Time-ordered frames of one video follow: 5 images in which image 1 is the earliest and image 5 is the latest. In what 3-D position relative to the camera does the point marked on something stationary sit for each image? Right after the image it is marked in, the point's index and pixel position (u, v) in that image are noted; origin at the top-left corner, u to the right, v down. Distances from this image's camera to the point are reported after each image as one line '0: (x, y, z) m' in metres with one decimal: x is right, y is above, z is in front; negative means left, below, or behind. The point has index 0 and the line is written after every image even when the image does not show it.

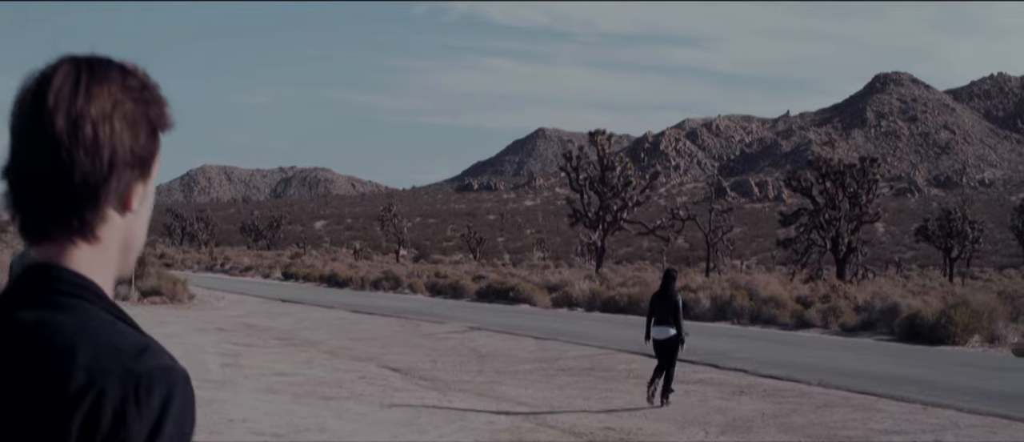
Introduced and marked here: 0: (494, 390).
0: (-0.3, -2.2, +14.6) m
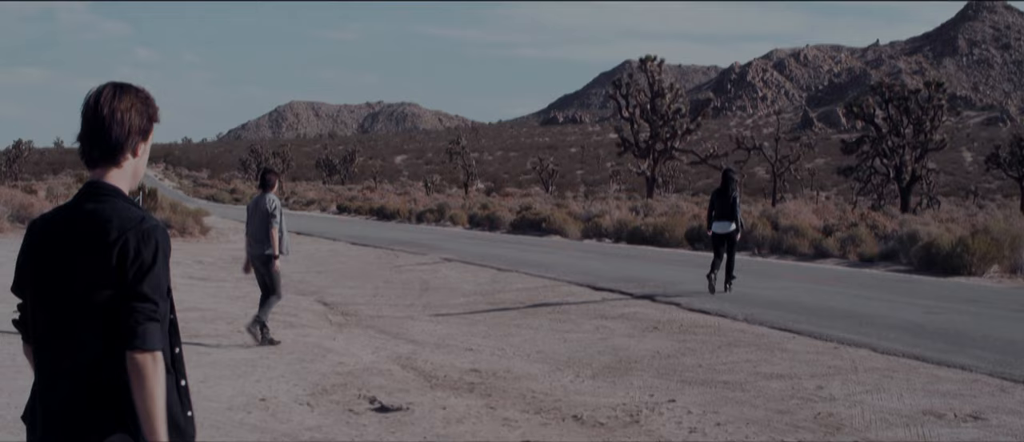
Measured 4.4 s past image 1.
0: (-1.3, -1.2, +13.4) m
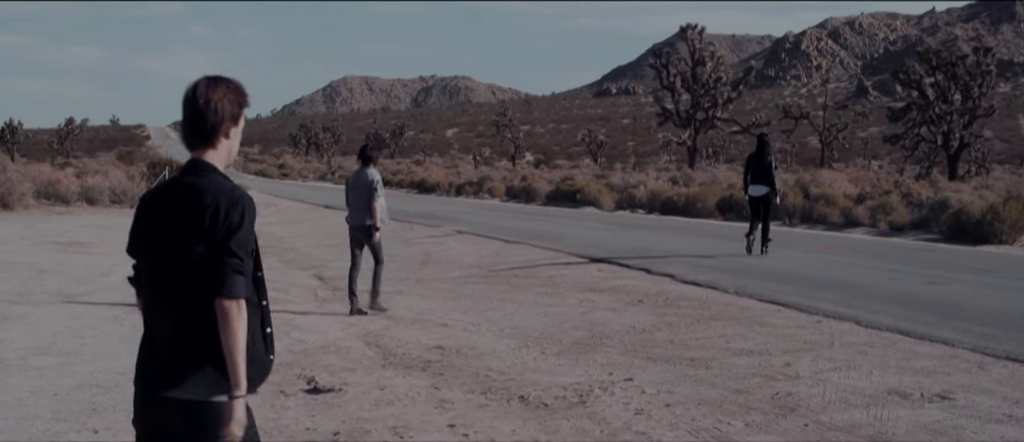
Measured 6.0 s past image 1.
0: (-1.5, -0.9, +13.1) m
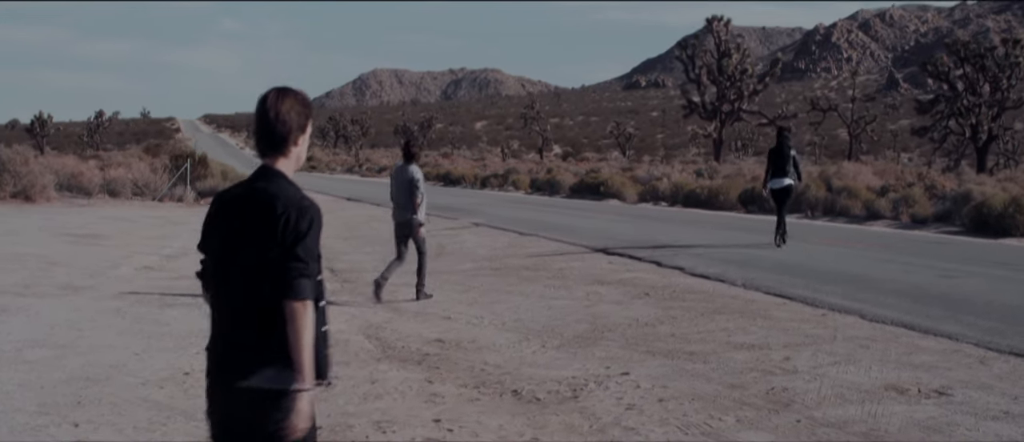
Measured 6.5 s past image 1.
0: (-1.4, -0.8, +13.0) m
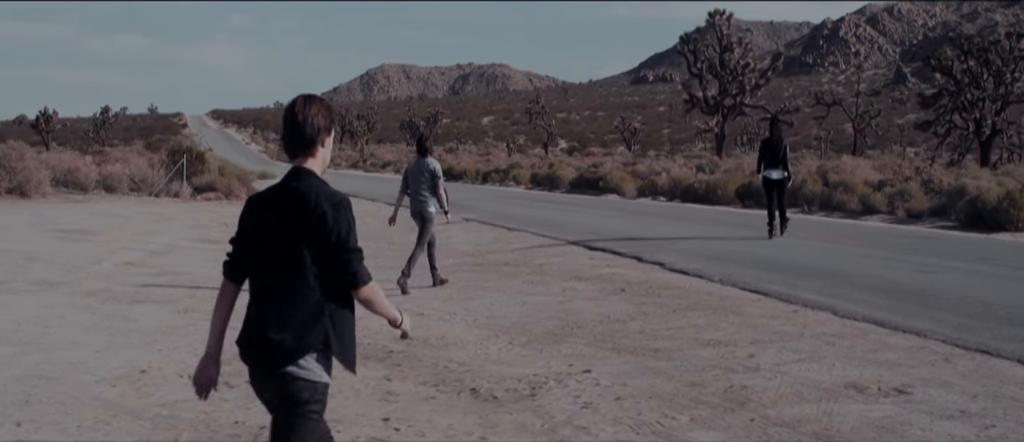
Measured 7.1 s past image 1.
0: (-1.6, -0.8, +12.9) m
